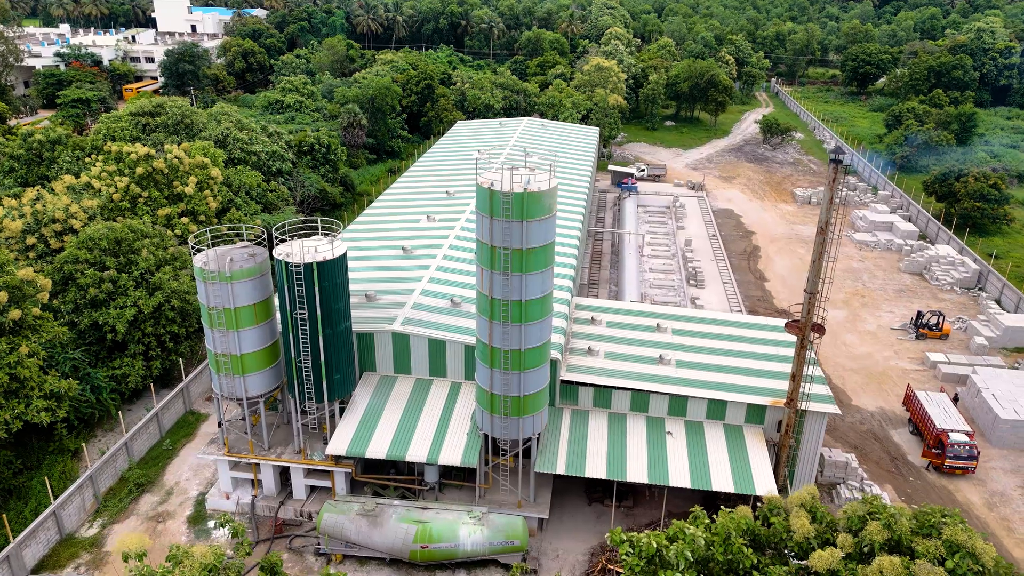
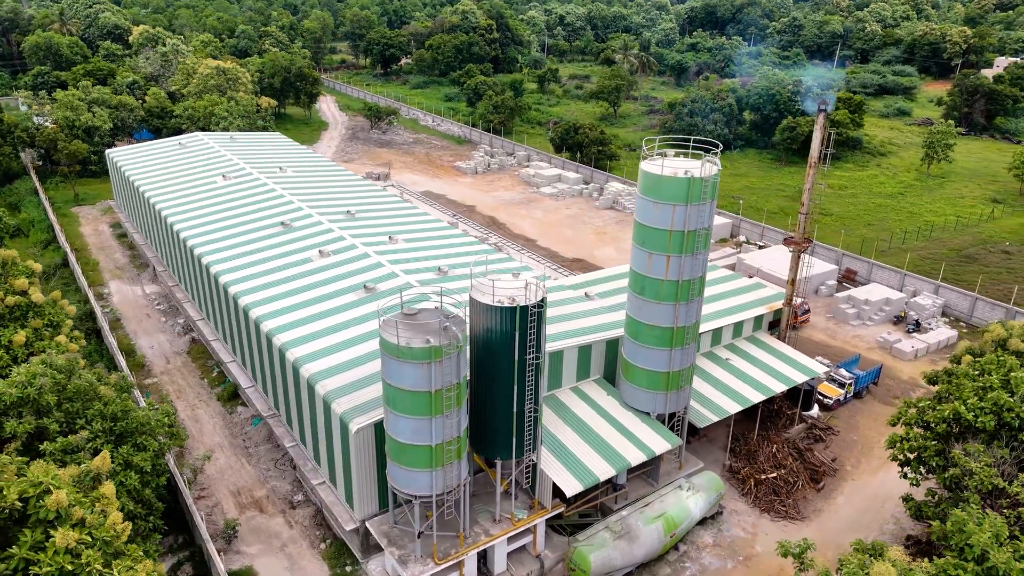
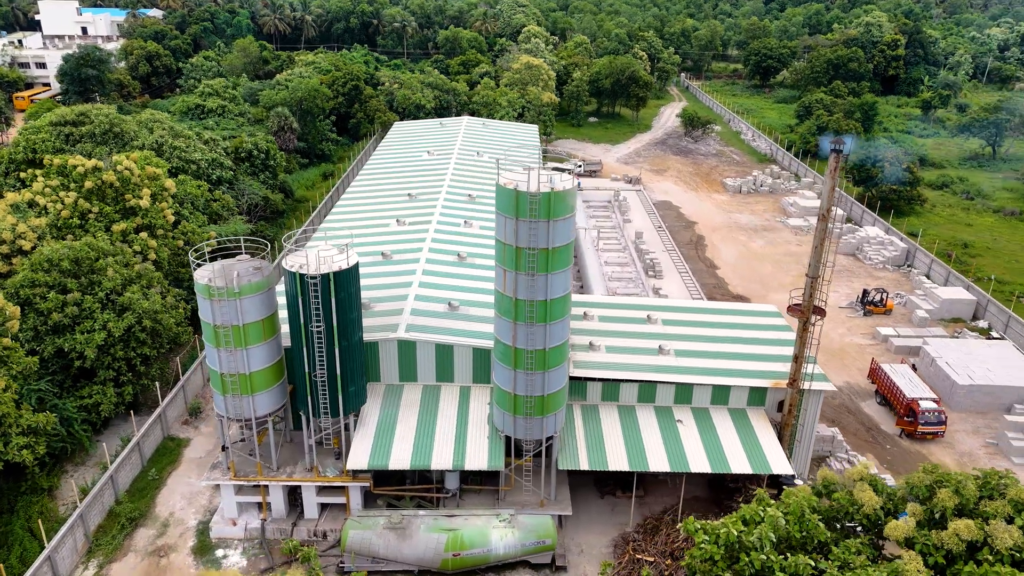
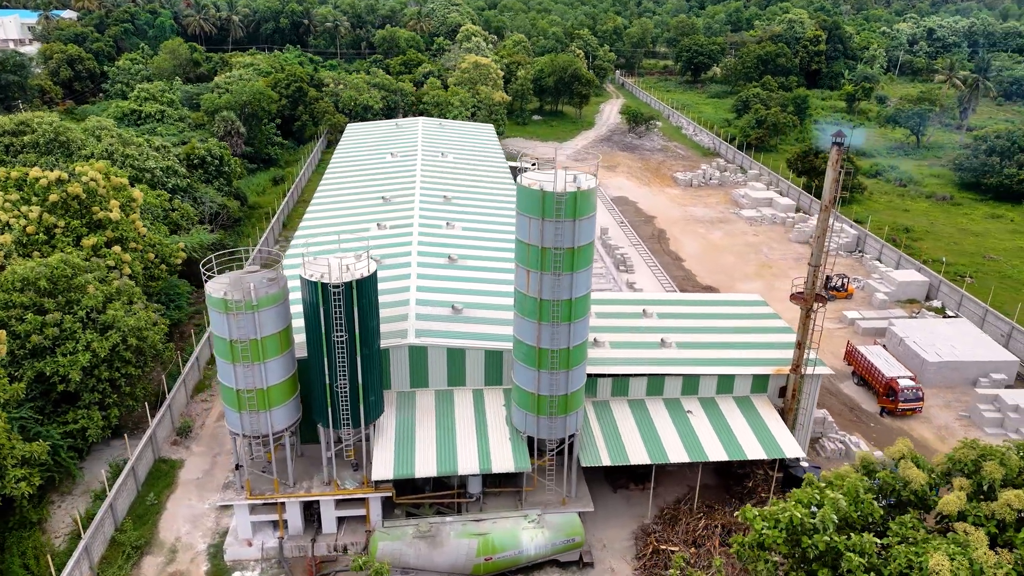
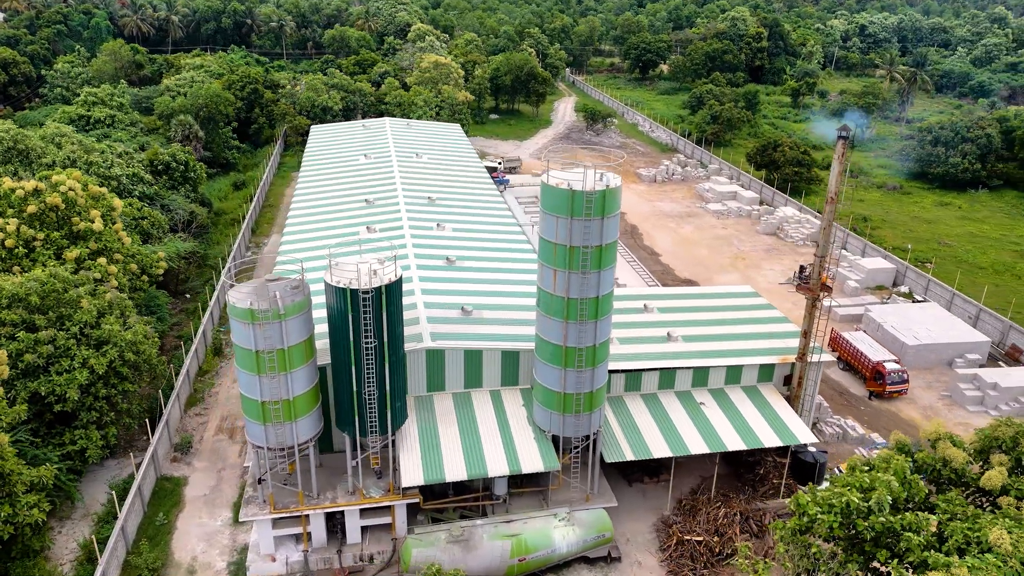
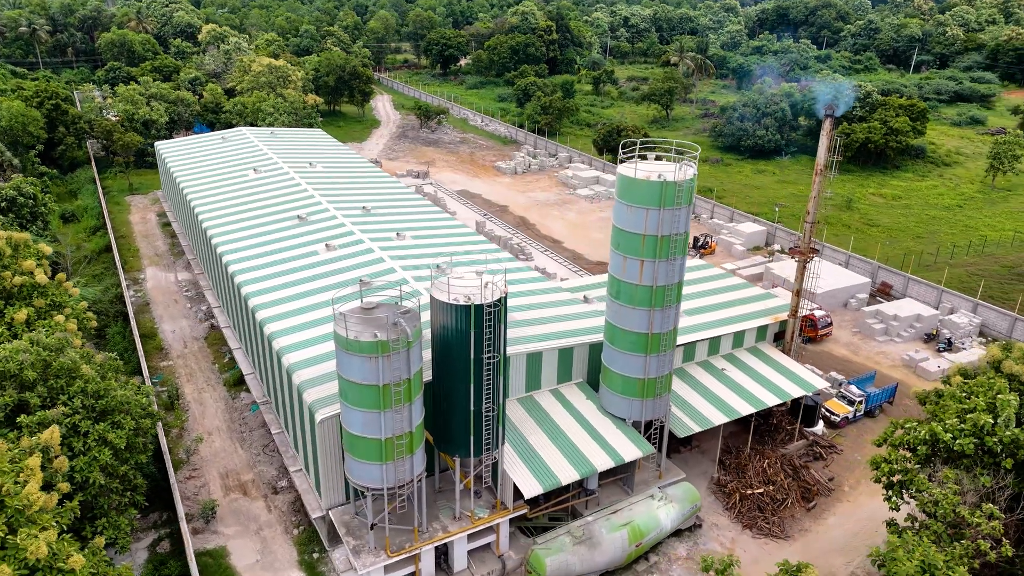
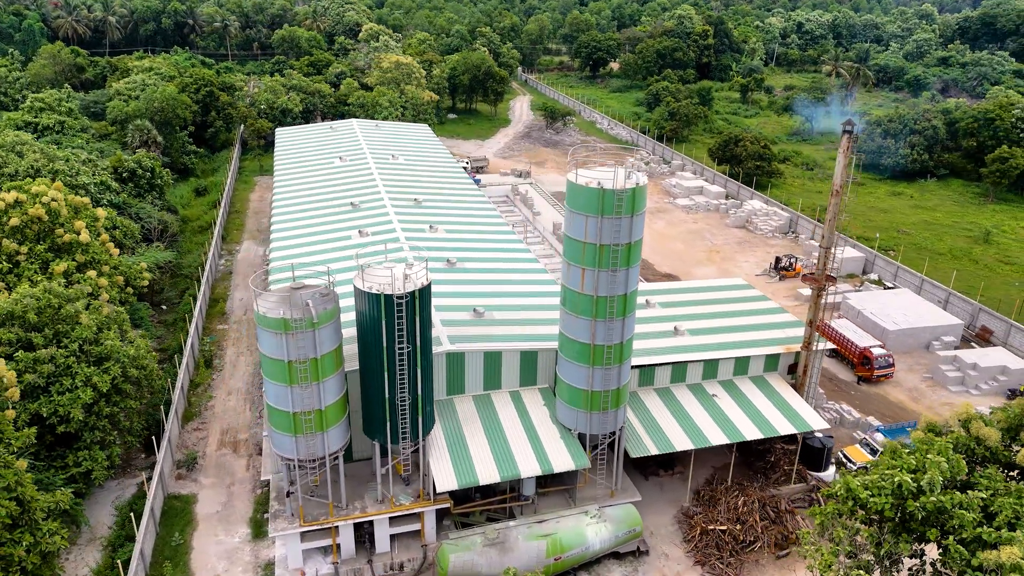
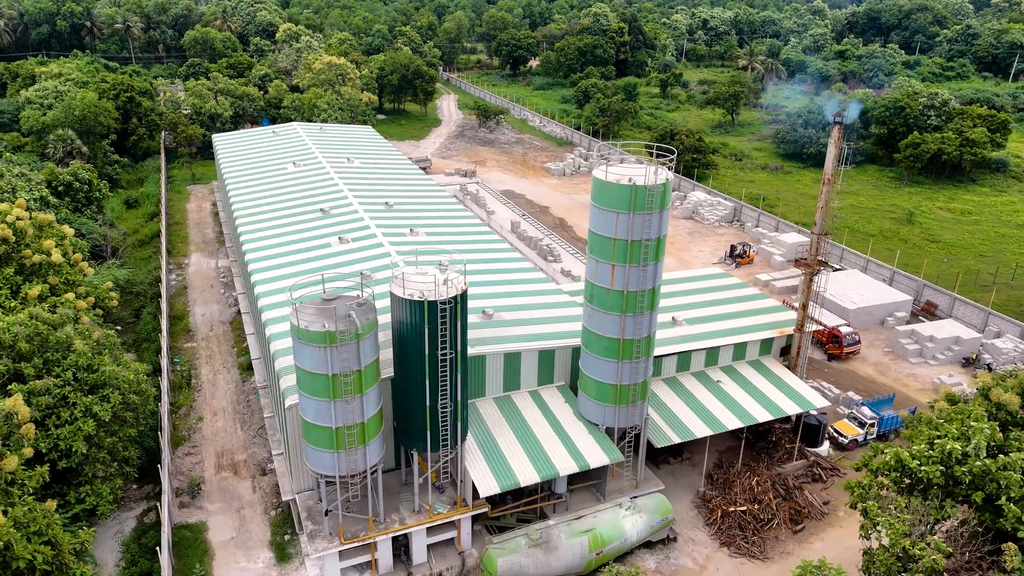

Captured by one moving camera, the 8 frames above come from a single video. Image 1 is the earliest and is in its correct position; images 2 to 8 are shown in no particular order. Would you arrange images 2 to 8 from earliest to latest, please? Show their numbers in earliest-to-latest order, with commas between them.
3, 4, 5, 7, 8, 6, 2
